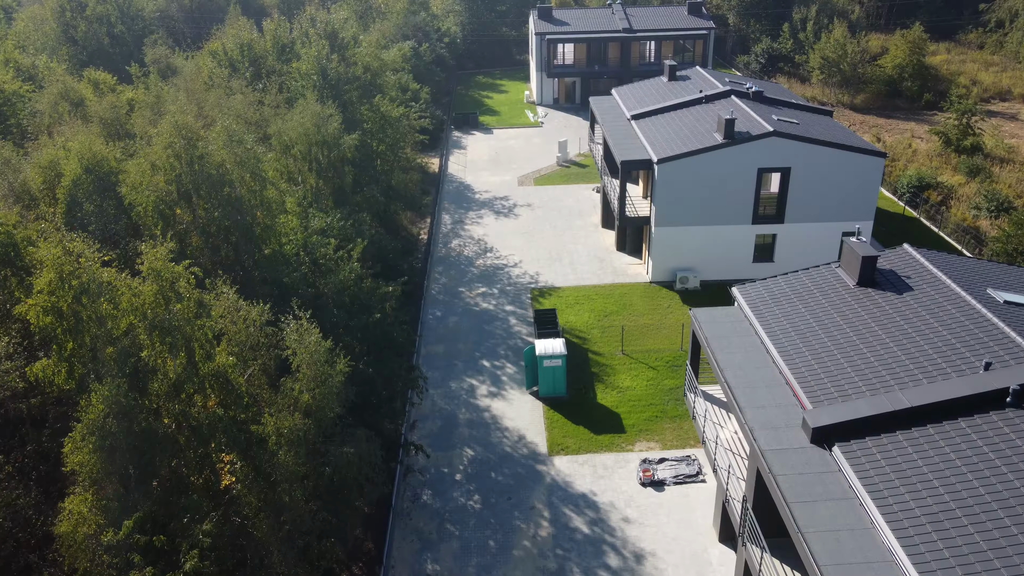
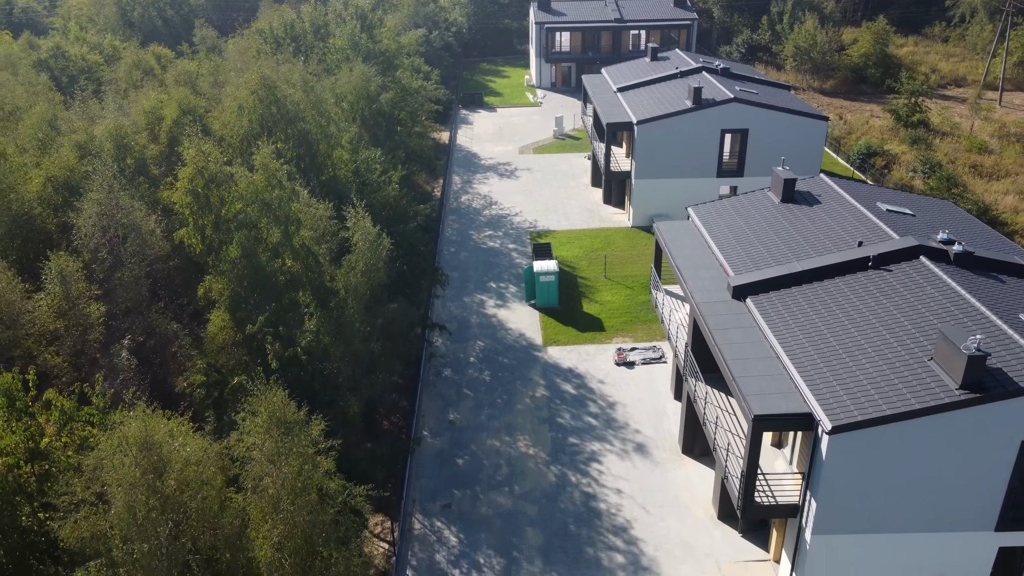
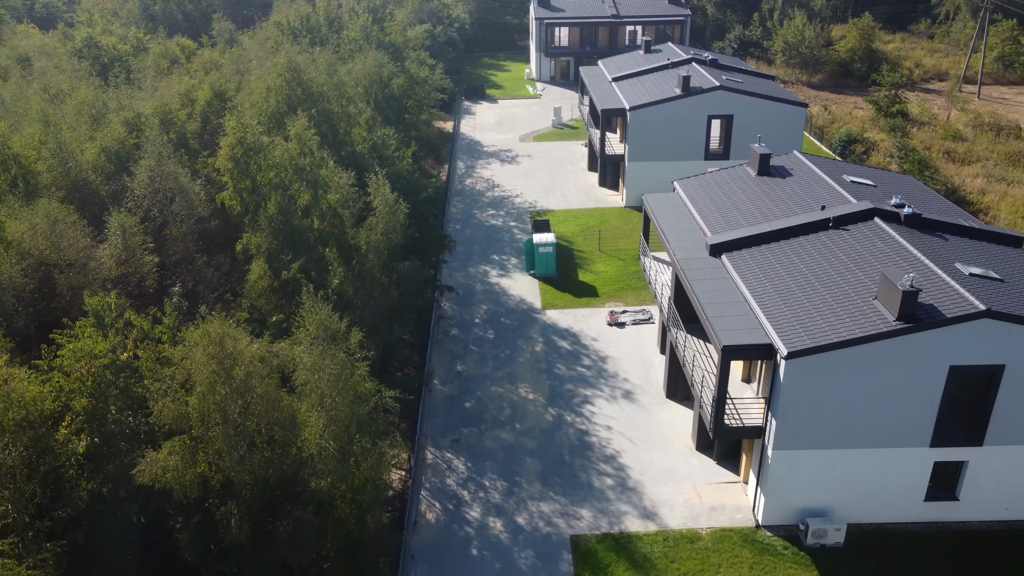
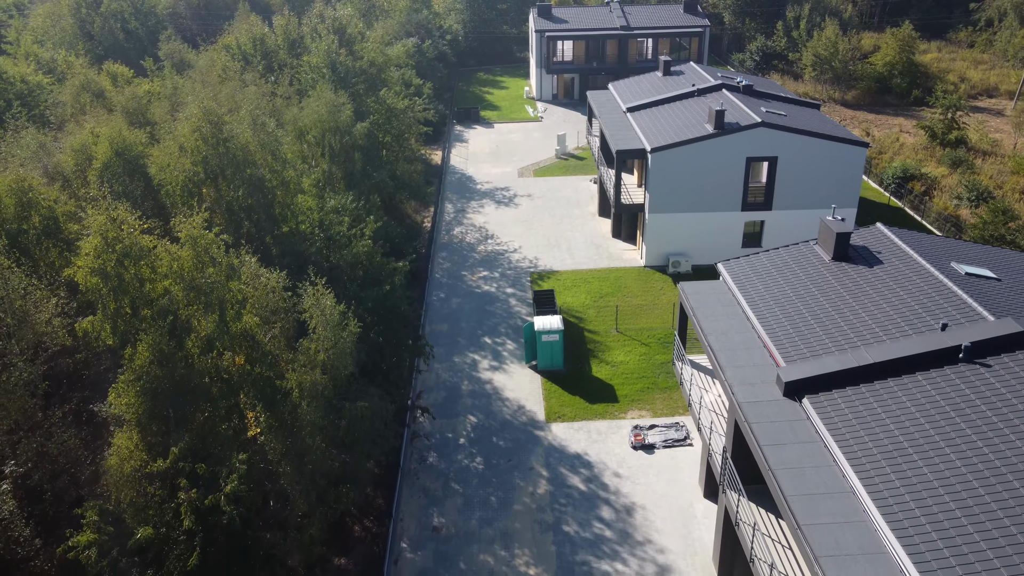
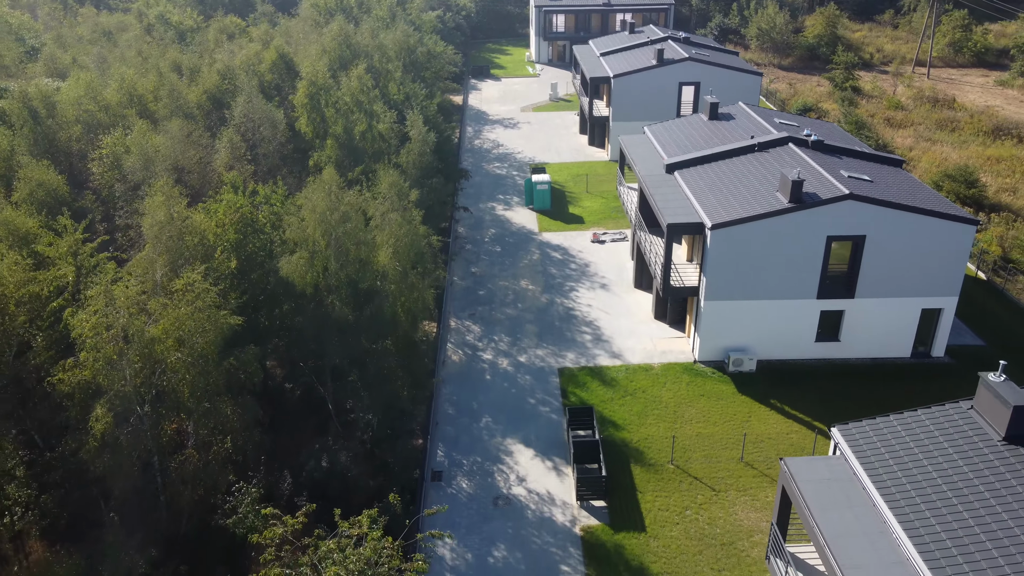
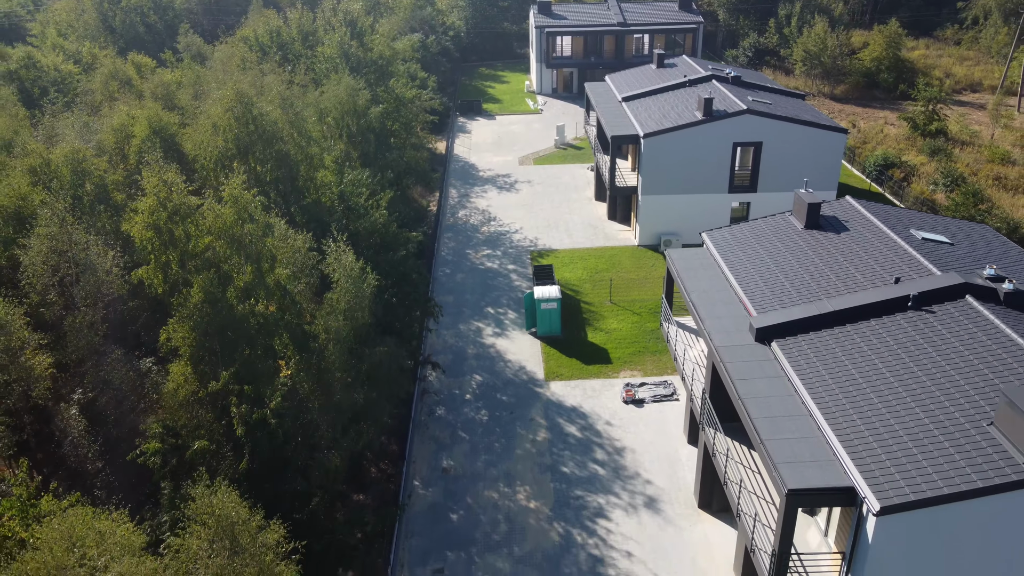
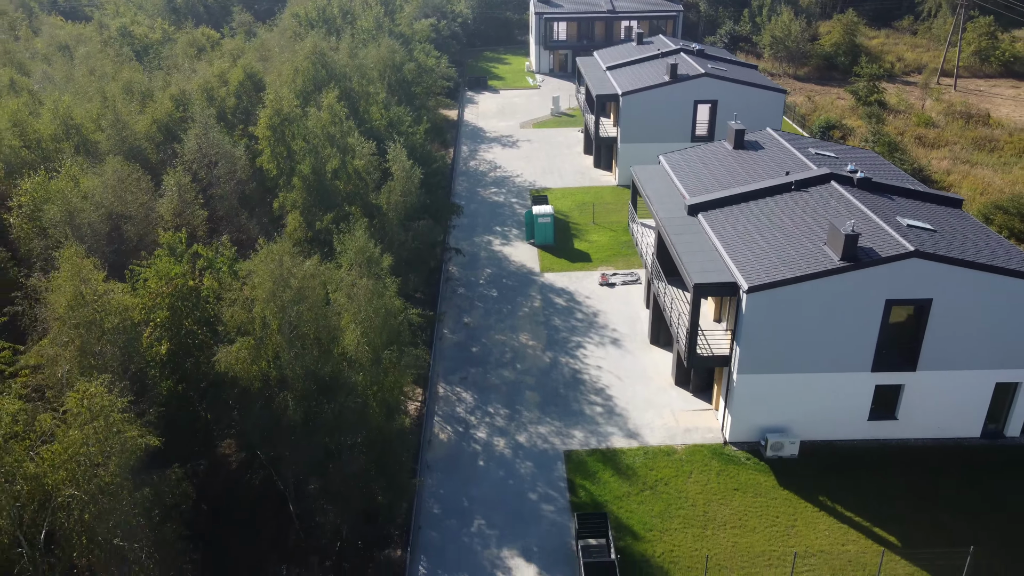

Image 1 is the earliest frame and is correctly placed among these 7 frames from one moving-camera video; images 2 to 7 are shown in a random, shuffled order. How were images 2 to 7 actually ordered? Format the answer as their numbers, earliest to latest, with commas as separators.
4, 6, 2, 3, 7, 5
